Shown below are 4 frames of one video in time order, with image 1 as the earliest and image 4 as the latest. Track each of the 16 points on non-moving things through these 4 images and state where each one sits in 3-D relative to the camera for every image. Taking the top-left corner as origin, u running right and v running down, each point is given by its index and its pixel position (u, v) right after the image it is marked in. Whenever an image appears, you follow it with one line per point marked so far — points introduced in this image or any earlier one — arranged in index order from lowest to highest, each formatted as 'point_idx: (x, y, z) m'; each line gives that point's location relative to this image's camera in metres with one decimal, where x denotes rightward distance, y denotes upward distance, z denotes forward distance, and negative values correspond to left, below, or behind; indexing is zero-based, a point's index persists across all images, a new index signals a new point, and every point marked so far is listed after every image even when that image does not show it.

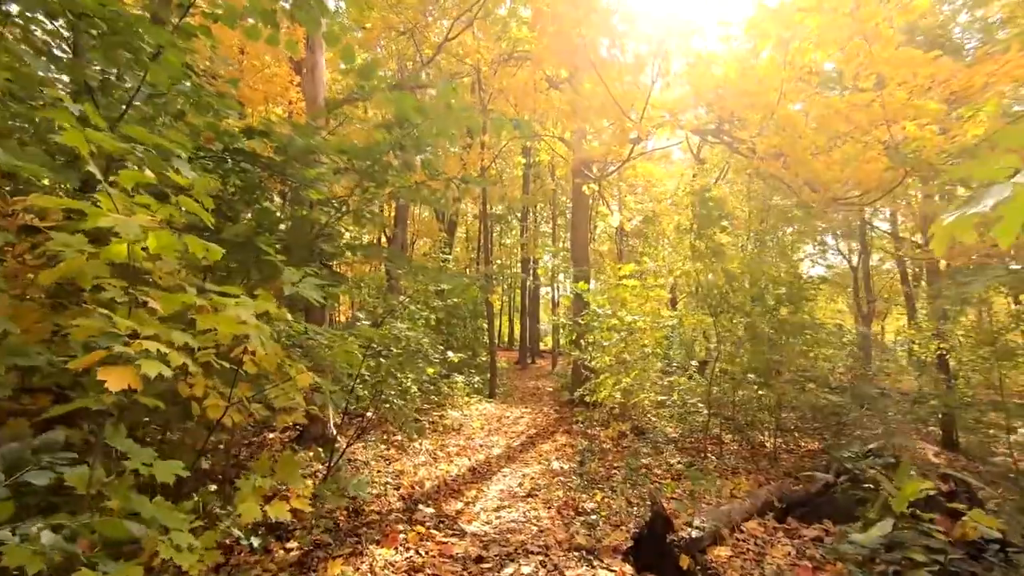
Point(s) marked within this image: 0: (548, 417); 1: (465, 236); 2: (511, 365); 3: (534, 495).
0: (+0.6, -2.0, +8.4) m
1: (-1.5, +1.7, +16.8) m
2: (0.0, -2.6, +18.3) m
3: (+0.2, -1.7, +4.3) m
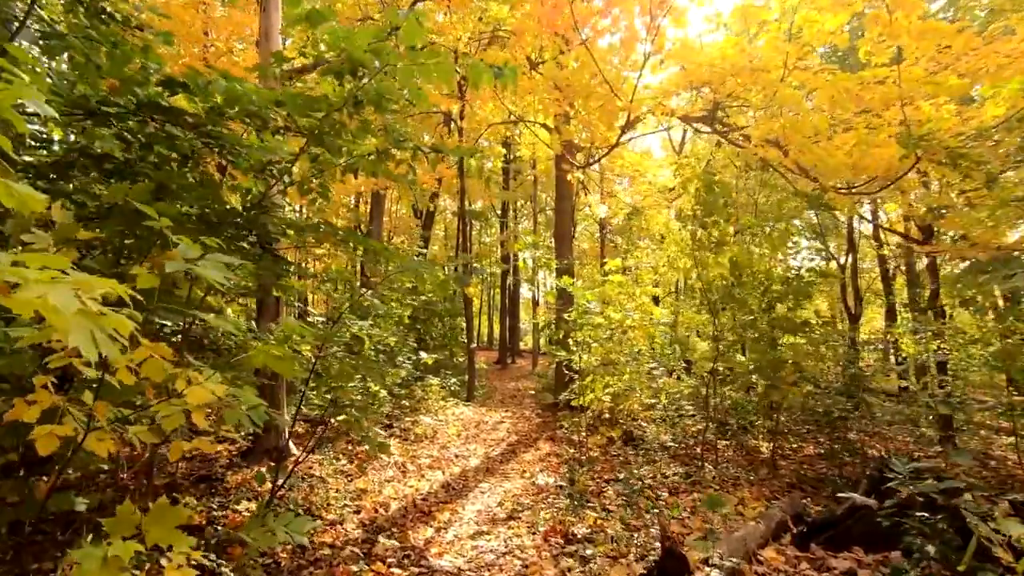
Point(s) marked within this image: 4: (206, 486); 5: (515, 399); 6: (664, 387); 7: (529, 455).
0: (+0.3, -2.0, +7.8) m
1: (-2.1, +1.7, +16.2) m
2: (-0.7, -2.5, +17.7) m
3: (0.0, -1.6, +3.8) m
4: (-2.3, -1.5, +4.0) m
5: (+0.1, -2.2, +10.4) m
6: (+2.0, -1.3, +6.8) m
7: (+0.2, -1.8, +5.6) m
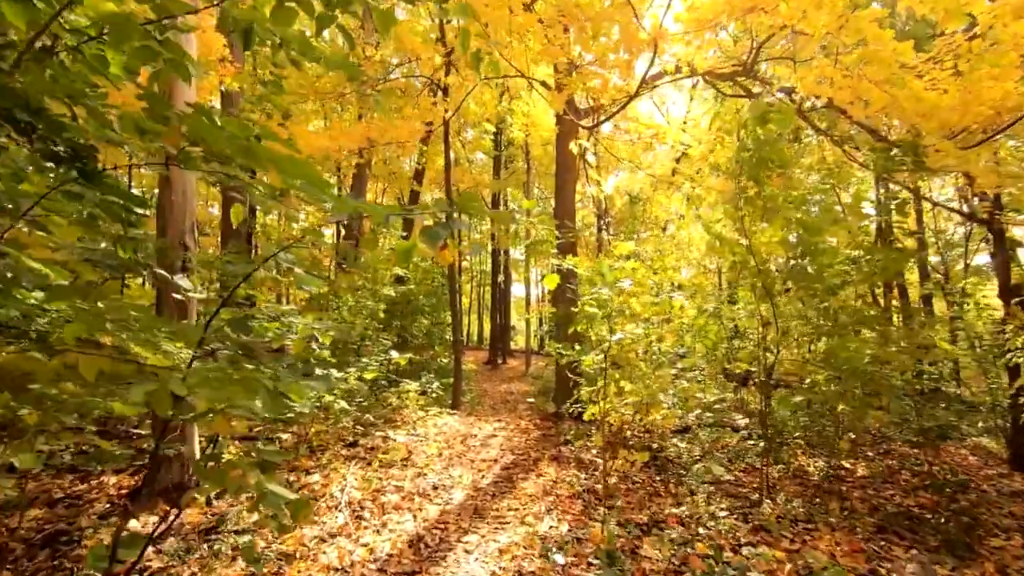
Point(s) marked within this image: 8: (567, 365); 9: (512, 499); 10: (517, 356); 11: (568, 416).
0: (+0.2, -1.8, +6.6) m
1: (-2.3, +1.9, +14.9) m
2: (-1.0, -2.4, +16.4) m
3: (0.0, -1.5, +2.5) m
4: (-2.4, -1.4, +2.7) m
5: (-0.1, -2.0, +9.1) m
6: (+1.9, -1.1, +5.6) m
7: (+0.1, -1.6, +4.4) m
8: (+0.7, -1.0, +6.8) m
9: (0.0, -1.6, +4.1) m
10: (+0.2, -2.6, +19.8) m
11: (+0.7, -1.6, +6.7) m
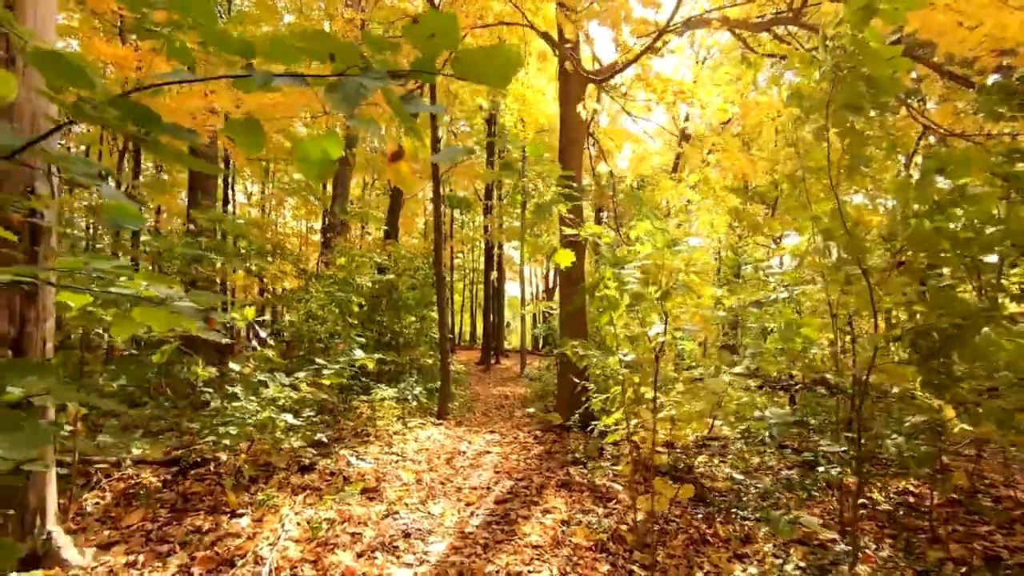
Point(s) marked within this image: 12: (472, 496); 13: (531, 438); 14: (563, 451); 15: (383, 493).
0: (+0.1, -1.7, +5.5) m
1: (-2.5, +2.1, +13.8) m
2: (-1.1, -2.2, +15.3) m
3: (0.0, -1.3, +1.4) m
4: (-2.3, -1.2, +1.6) m
5: (-0.1, -1.9, +8.0) m
6: (+1.9, -1.0, +4.5) m
7: (+0.1, -1.5, +3.3) m
8: (+0.7, -0.9, +5.8) m
9: (0.0, -1.5, +3.0) m
10: (-0.1, -2.4, +18.7) m
11: (+0.7, -1.5, +5.6) m
12: (-0.3, -1.5, +3.9) m
13: (+0.2, -1.7, +5.8) m
14: (+0.5, -1.6, +5.2) m
15: (-0.9, -1.5, +3.7) m
